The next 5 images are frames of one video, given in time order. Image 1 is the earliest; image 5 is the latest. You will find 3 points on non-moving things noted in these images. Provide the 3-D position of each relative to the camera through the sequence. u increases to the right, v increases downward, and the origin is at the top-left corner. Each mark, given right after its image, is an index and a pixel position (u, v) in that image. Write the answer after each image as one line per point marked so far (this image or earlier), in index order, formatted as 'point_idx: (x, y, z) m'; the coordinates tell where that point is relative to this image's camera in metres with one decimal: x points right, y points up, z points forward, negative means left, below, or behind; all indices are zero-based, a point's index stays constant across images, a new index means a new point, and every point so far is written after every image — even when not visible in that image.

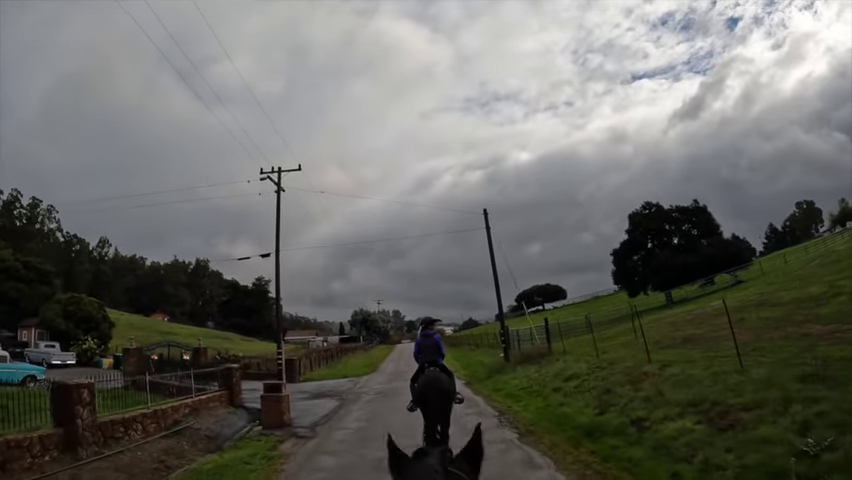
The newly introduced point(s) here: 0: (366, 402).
0: (-1.8, -4.8, +19.5) m
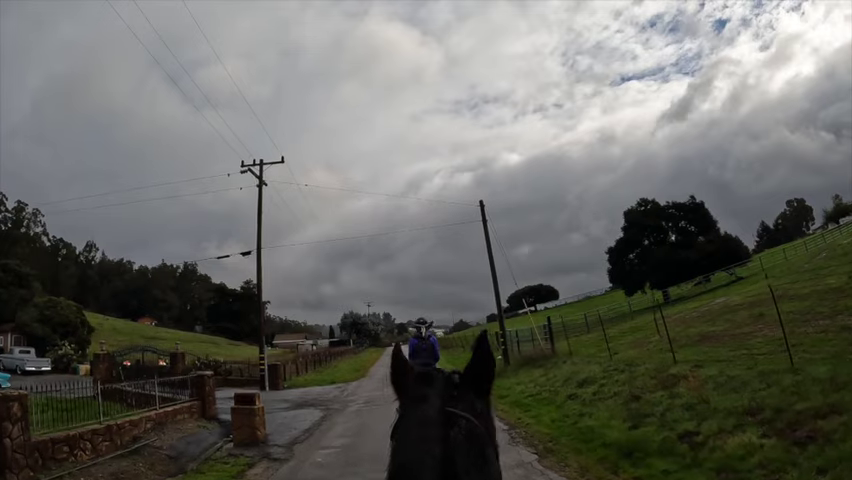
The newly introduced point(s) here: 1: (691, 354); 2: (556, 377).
0: (-1.9, -4.5, +17.3) m
1: (+7.1, -3.0, +17.6) m
2: (+3.6, -3.8, +18.1) m
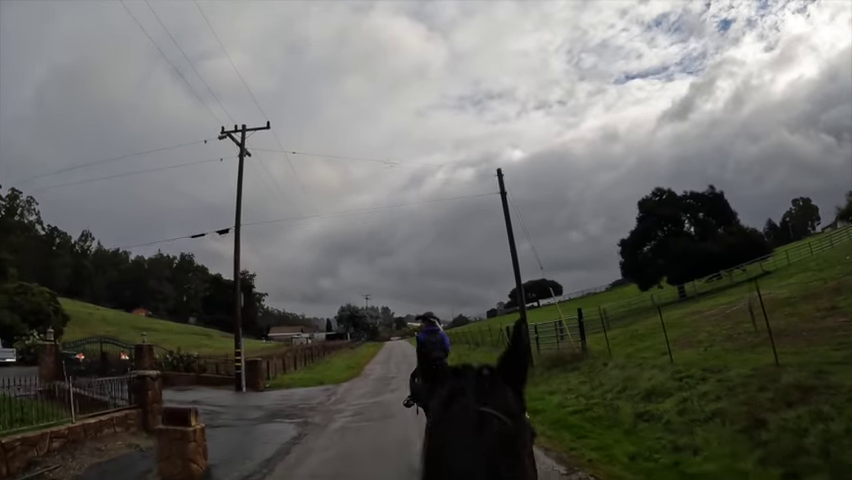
0: (-1.7, -3.7, +13.0) m
1: (+7.3, -2.3, +13.2) m
2: (+3.8, -3.1, +13.8) m
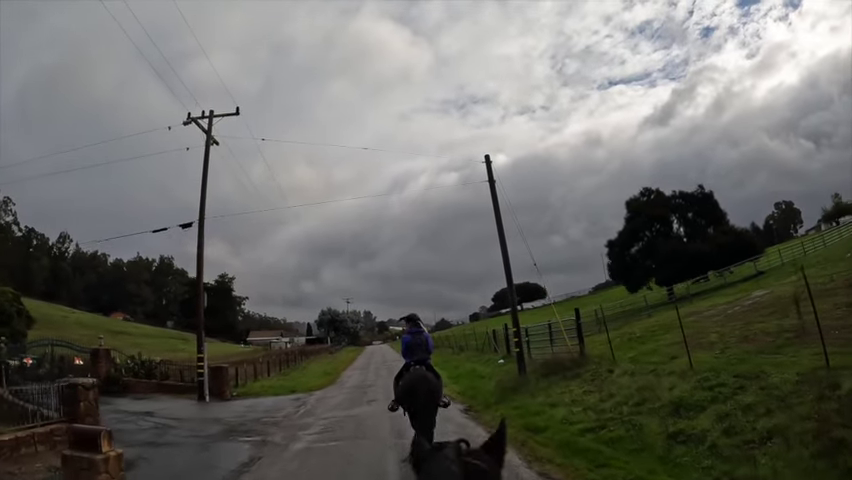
0: (-2.1, -3.5, +10.9) m
1: (+7.0, -2.1, +11.3) m
2: (+3.5, -2.8, +11.7) m
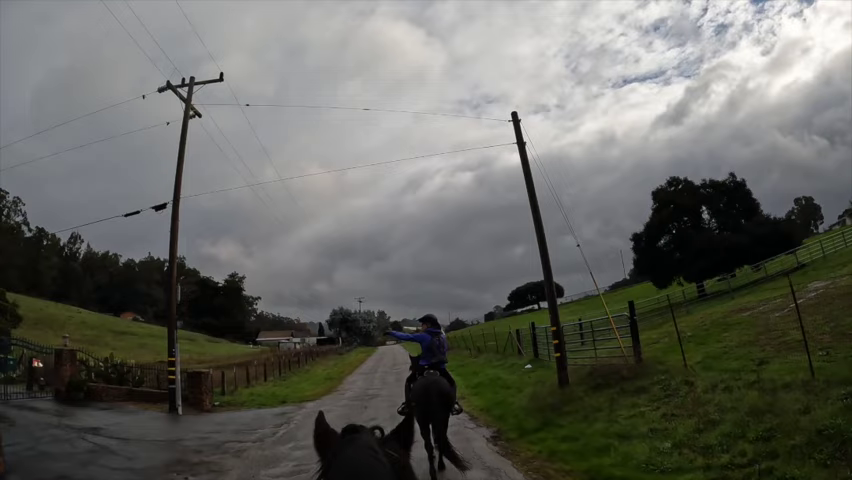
0: (-1.9, -2.9, +7.1) m
1: (+7.2, -1.5, +7.4) m
2: (+3.7, -2.3, +7.9) m
